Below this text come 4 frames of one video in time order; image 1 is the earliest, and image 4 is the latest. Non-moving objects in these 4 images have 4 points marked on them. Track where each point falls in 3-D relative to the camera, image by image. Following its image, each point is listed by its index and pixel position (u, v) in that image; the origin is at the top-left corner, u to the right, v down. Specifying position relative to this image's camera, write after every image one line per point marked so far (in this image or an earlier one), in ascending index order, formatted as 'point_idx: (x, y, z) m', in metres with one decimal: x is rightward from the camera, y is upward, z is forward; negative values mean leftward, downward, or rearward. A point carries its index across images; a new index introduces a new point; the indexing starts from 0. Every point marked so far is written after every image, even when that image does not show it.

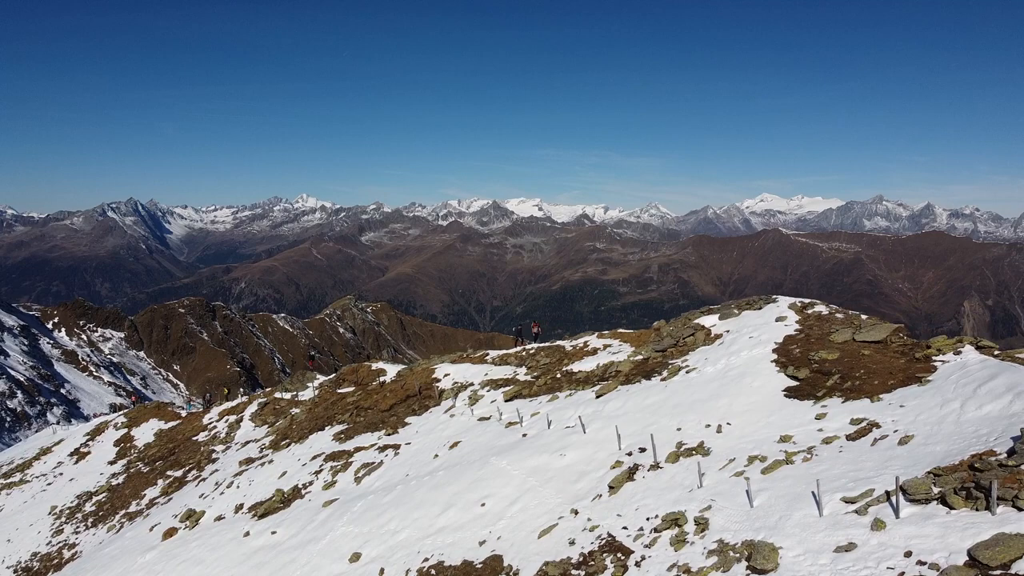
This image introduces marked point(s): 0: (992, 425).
0: (+15.7, -4.5, +18.2) m
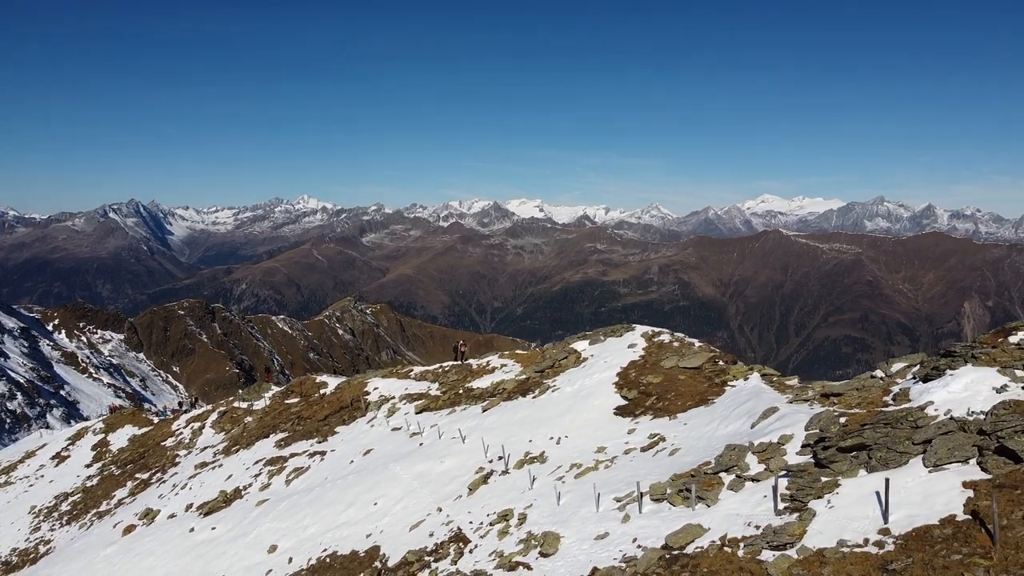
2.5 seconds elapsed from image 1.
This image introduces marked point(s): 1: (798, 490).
0: (+8.9, -6.4, +23.4) m
1: (+9.5, -6.7, +18.6) m
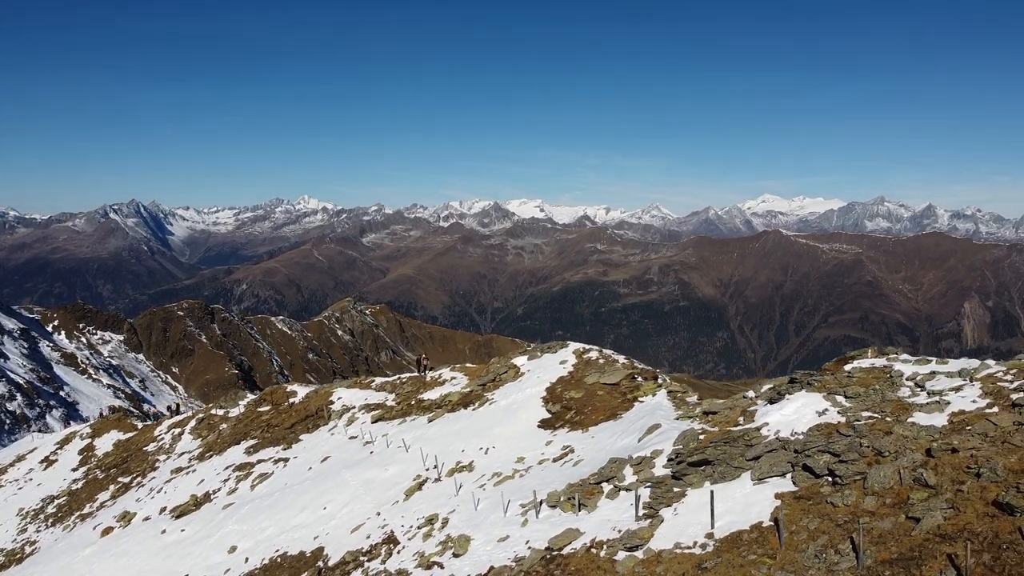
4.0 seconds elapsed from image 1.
0: (+4.8, -7.8, +26.2) m
1: (+5.5, -8.1, +21.5) m
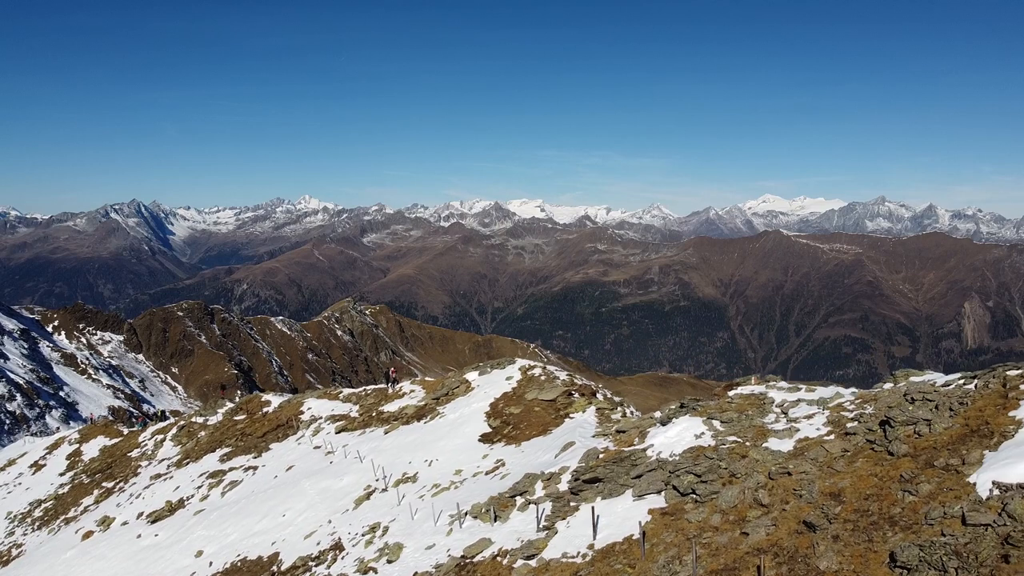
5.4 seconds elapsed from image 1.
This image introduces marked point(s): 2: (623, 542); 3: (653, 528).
0: (+1.1, -9.3, +28.6) m
1: (+1.8, -9.6, +23.9) m
2: (+4.0, -9.2, +20.2) m
3: (+5.0, -8.7, +19.9) m
